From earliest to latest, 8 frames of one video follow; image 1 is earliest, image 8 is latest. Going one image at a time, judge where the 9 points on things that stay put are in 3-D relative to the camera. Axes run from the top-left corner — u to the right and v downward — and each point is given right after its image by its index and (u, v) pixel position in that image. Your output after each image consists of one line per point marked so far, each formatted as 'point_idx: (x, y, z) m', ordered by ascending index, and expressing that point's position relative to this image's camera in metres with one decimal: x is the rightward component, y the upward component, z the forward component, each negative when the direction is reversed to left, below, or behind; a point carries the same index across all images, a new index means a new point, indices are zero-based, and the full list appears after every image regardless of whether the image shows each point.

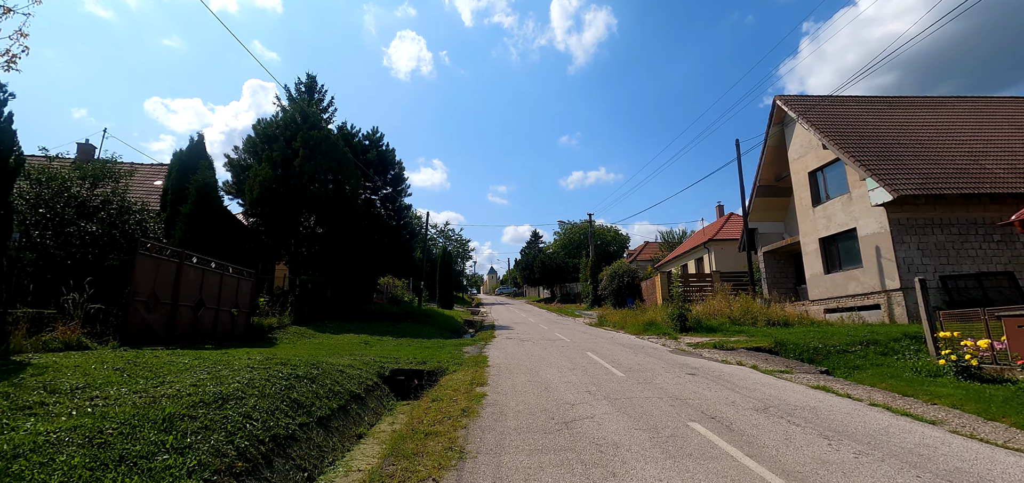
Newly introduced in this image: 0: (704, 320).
0: (+6.7, -2.7, +14.7) m
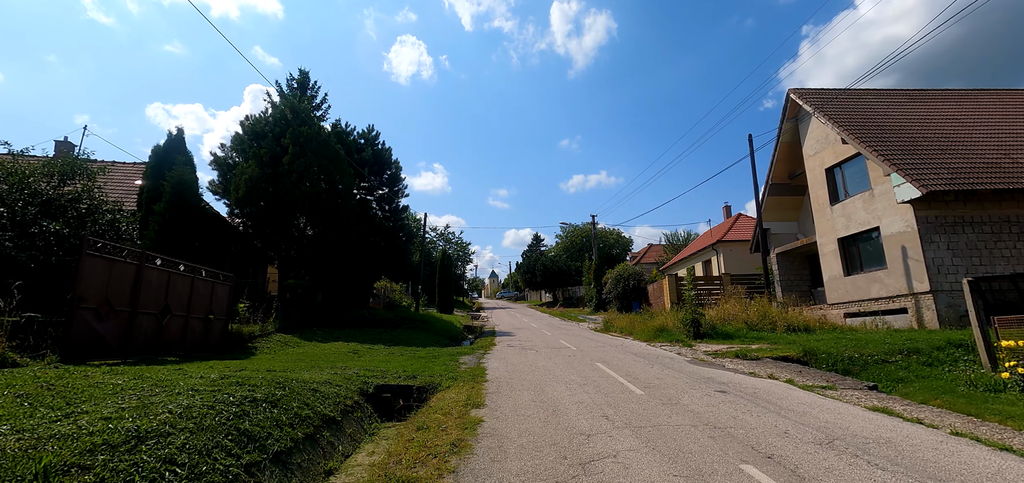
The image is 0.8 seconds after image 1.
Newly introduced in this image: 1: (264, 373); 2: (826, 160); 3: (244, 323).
0: (+6.7, -2.7, +13.7) m
1: (-3.6, -1.9, +6.2) m
2: (+12.3, +3.2, +16.6) m
3: (-7.2, -2.2, +11.3) m
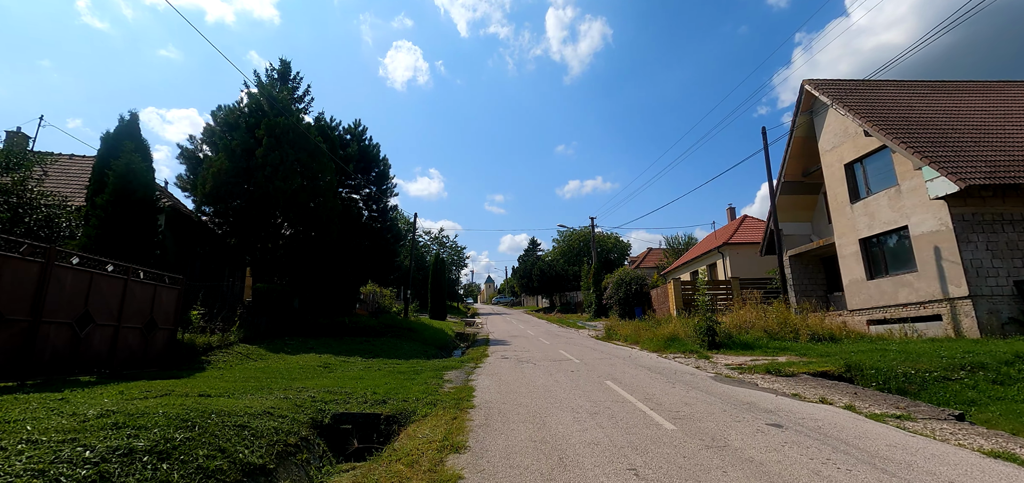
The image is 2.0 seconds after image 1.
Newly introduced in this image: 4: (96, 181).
0: (+6.5, -2.7, +12.4) m
1: (-3.7, -1.8, +4.8) m
2: (+12.1, +3.2, +15.4) m
3: (-7.3, -2.1, +9.8) m
4: (-10.3, +1.5, +10.5) m
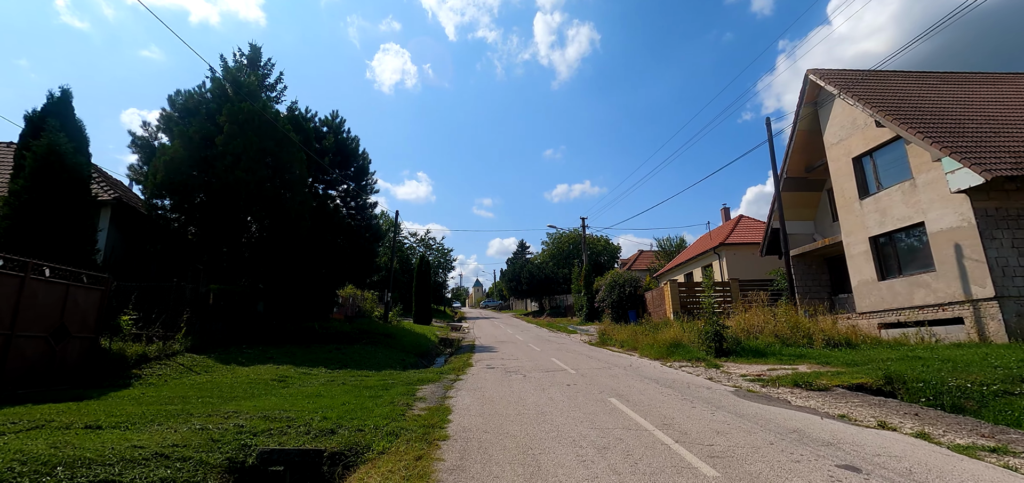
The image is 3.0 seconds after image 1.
0: (+6.2, -2.6, +11.3) m
1: (-3.8, -1.6, +3.4) m
2: (+11.7, +3.2, +14.5) m
3: (-7.6, -2.0, +8.4) m
4: (-10.6, +1.6, +9.0) m
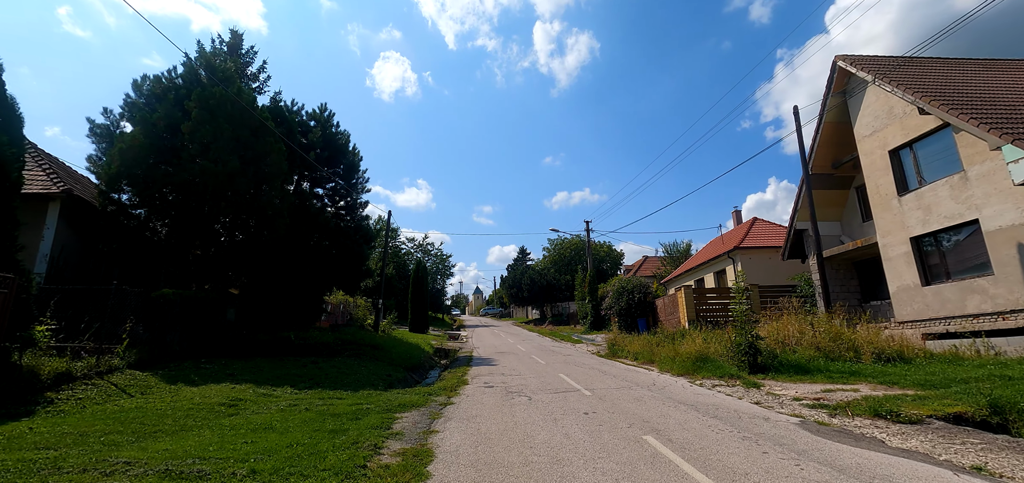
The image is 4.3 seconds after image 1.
0: (+6.2, -2.6, +9.8) m
1: (-3.8, -1.4, +1.9) m
2: (+11.8, +3.2, +13.1) m
3: (-7.5, -1.9, +6.9) m
4: (-10.5, +1.7, +7.6) m
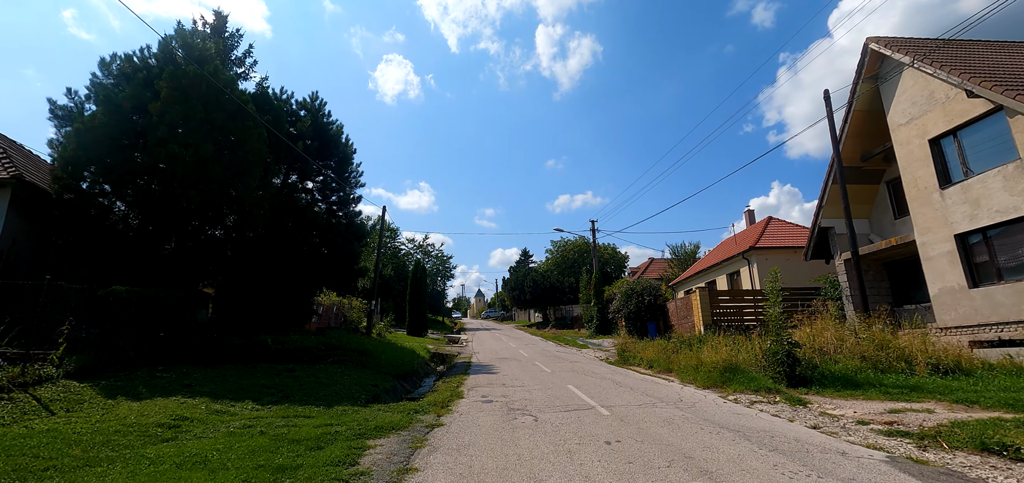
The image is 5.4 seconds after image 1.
0: (+6.3, -2.5, +8.6) m
1: (-3.8, -1.2, +0.8) m
2: (+11.9, +3.3, +11.9) m
3: (-7.5, -1.7, +5.7) m
4: (-10.5, +2.0, +6.4) m
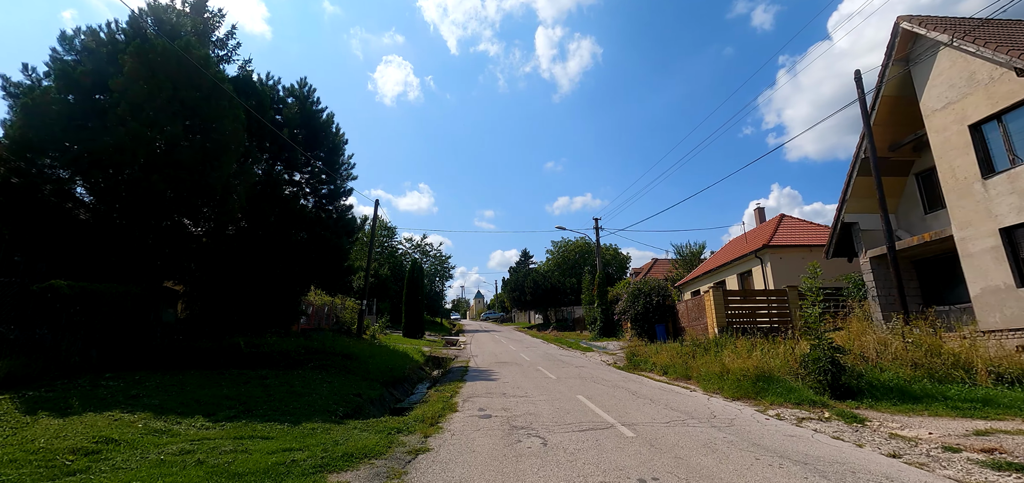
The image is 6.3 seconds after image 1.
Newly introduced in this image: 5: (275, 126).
0: (+6.3, -2.3, +7.5) m
1: (-3.7, -1.0, -0.3) m
2: (+11.9, +3.4, +10.9) m
3: (-7.5, -1.5, +4.7) m
4: (-10.4, +2.2, +5.4) m
5: (-8.4, +4.1, +15.0) m
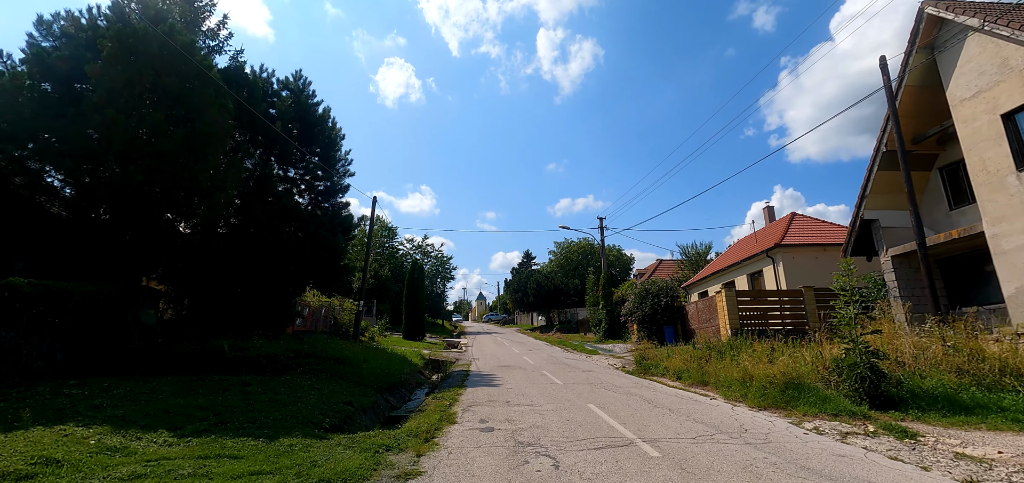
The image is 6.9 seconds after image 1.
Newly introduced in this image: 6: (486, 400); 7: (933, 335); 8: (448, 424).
0: (+6.4, -2.2, +6.9) m
1: (-3.7, -0.9, -0.9) m
2: (+12.0, +3.5, +10.2) m
3: (-7.4, -1.4, +4.0) m
4: (-10.3, +2.3, +4.8) m
5: (-8.3, +4.1, +14.5) m
6: (-0.5, -2.9, +7.8) m
7: (+8.3, -1.8, +8.3) m
8: (-0.9, -2.6, +5.9) m
